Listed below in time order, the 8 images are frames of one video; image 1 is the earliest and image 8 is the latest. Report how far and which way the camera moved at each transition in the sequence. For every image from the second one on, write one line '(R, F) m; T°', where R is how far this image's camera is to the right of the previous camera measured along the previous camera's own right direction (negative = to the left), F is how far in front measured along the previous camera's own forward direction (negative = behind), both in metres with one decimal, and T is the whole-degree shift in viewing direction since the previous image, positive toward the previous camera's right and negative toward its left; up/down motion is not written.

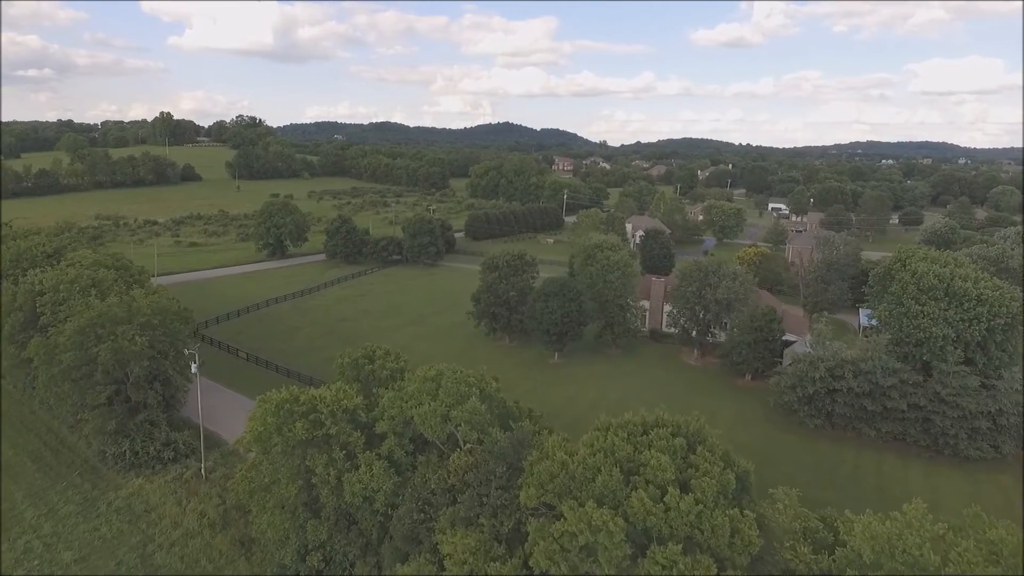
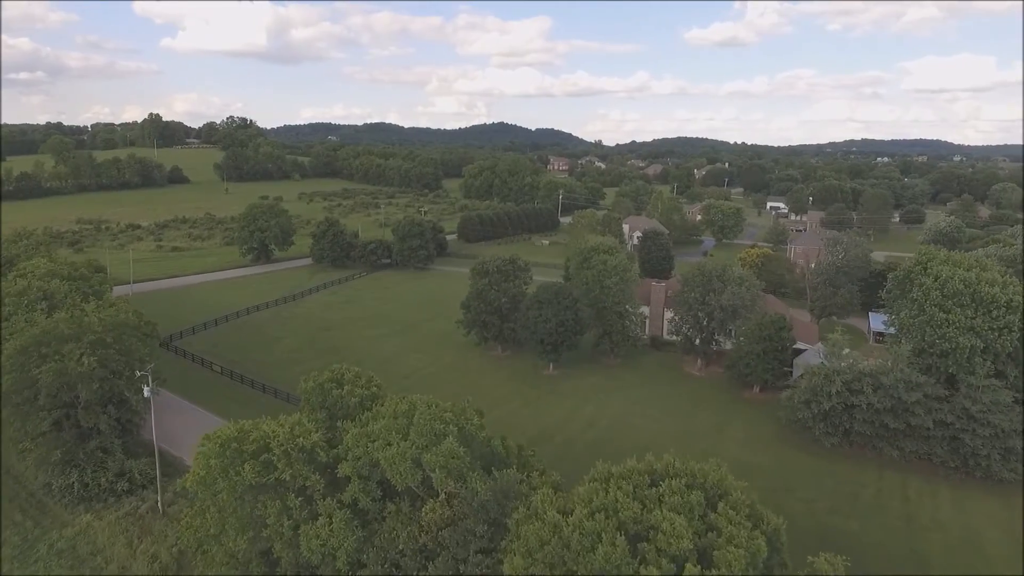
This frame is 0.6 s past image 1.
(+0.3, +2.4) m; 0°
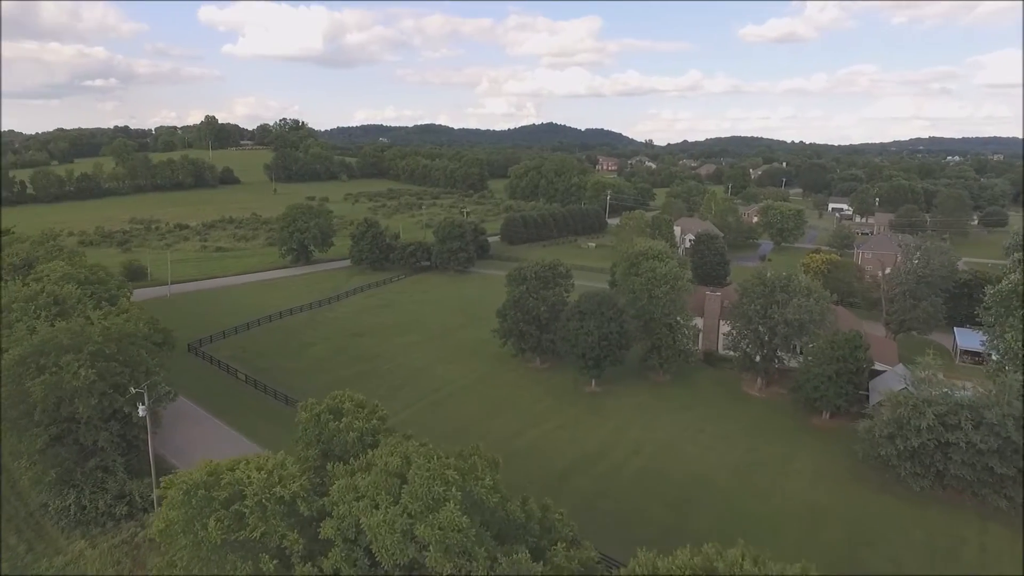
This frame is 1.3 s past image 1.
(+0.4, +2.8) m; -4°
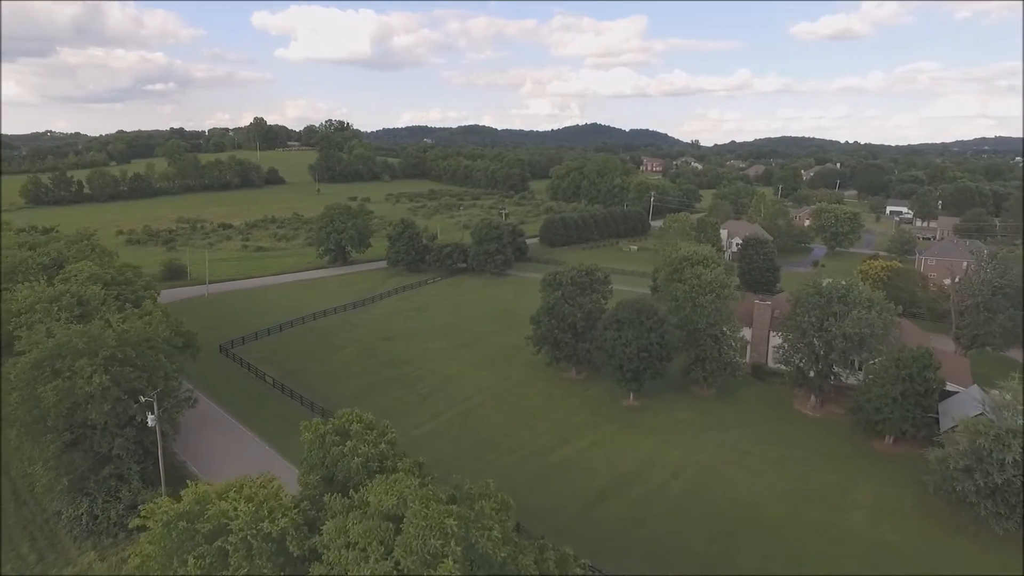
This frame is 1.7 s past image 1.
(+0.4, +1.6) m; -4°
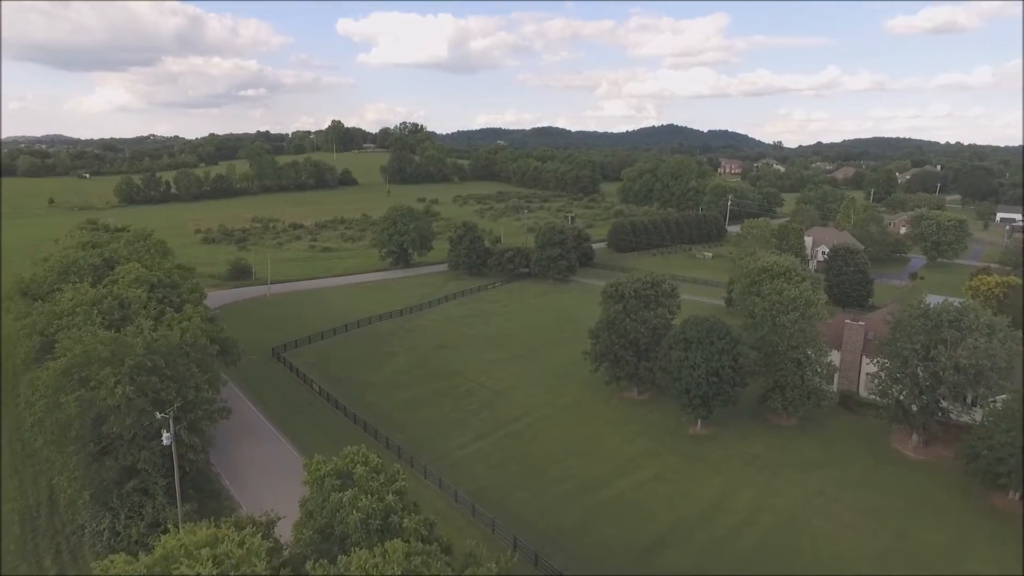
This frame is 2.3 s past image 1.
(+0.6, +2.4) m; -6°
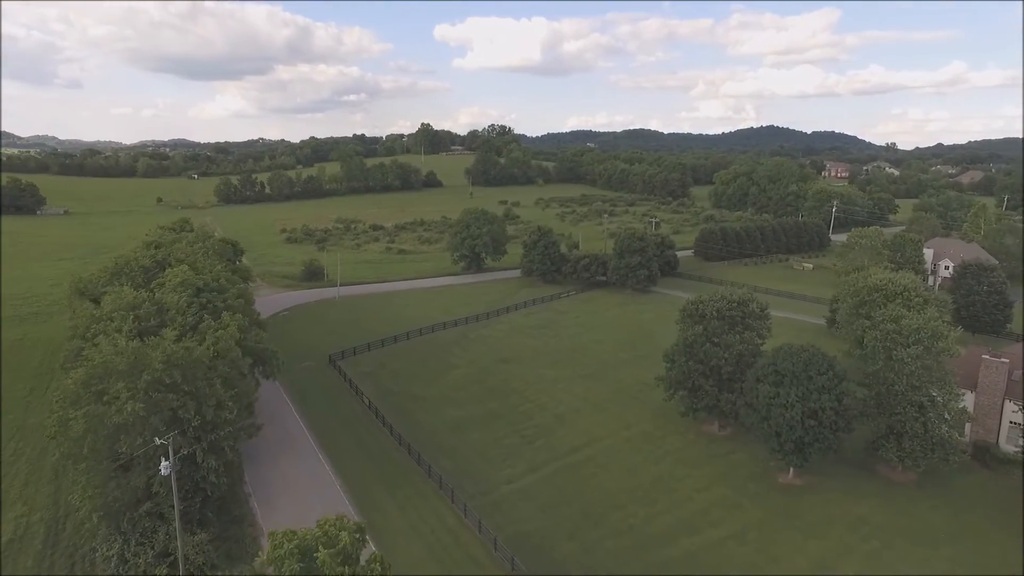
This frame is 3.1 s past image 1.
(+1.0, +3.1) m; -8°
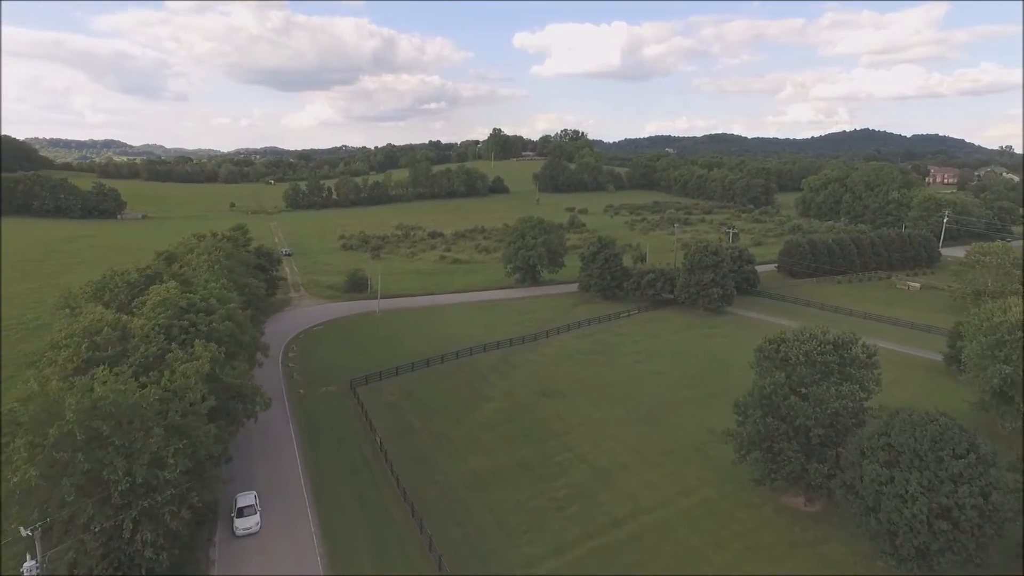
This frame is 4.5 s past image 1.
(+1.5, +5.0) m; -7°
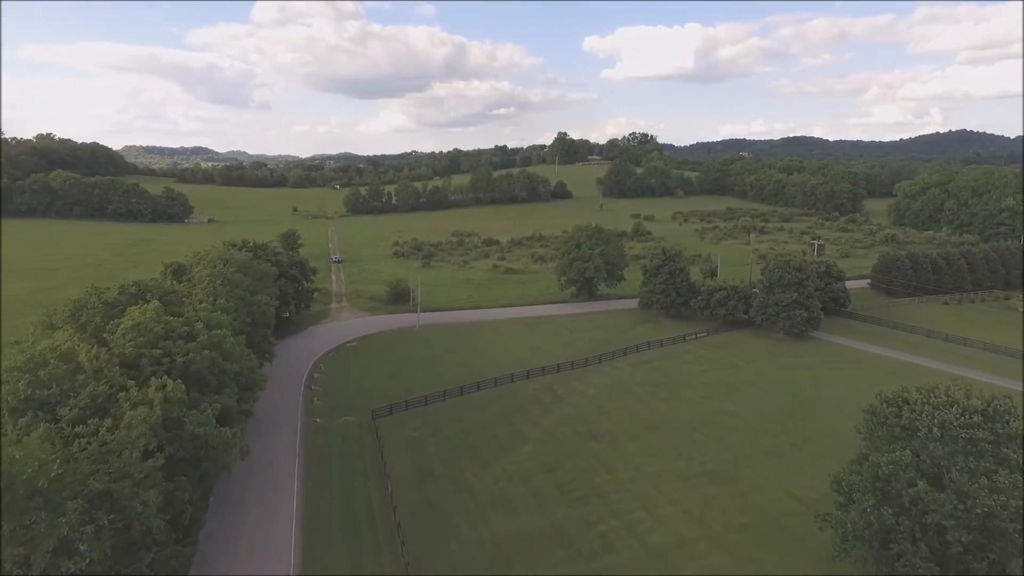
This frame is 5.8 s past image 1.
(+1.0, +4.6) m; -6°
